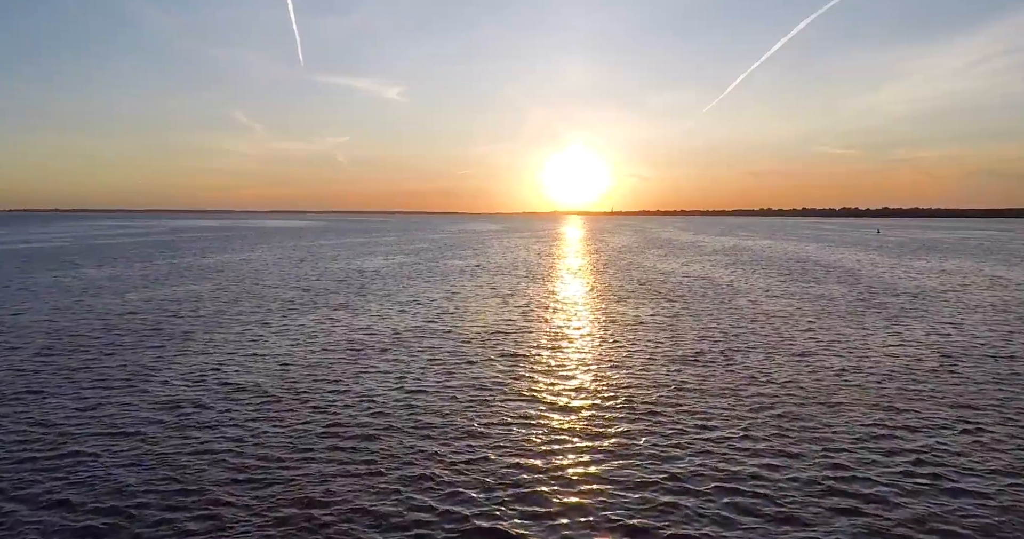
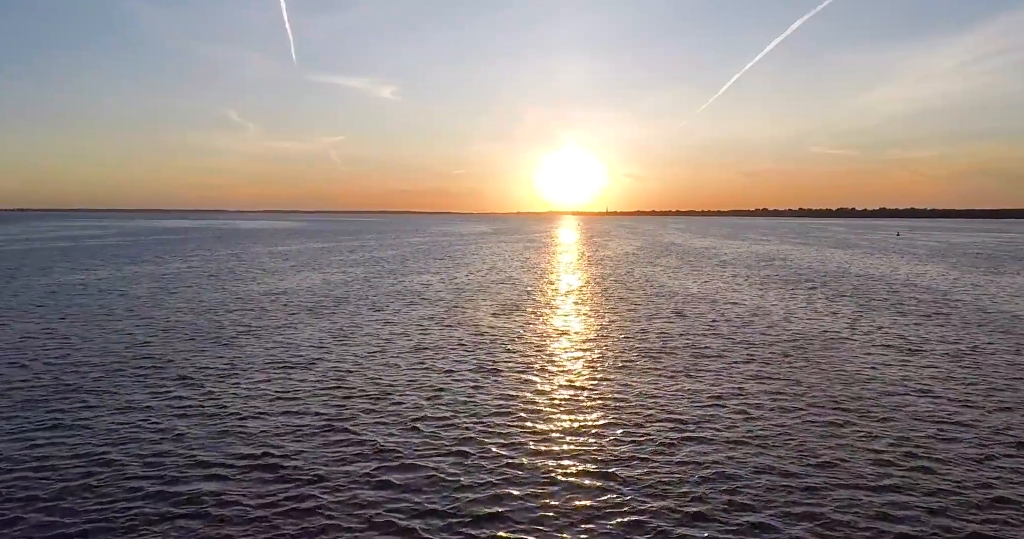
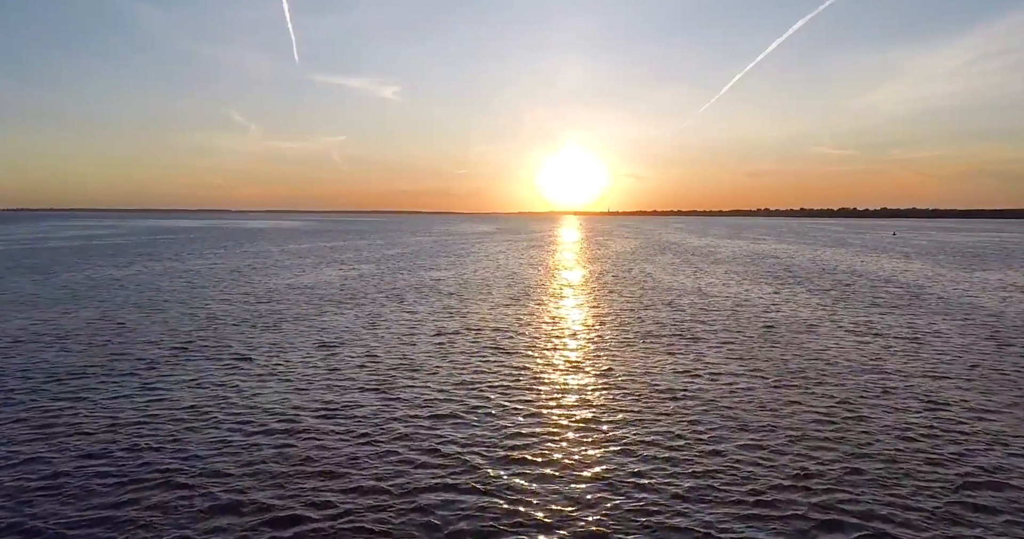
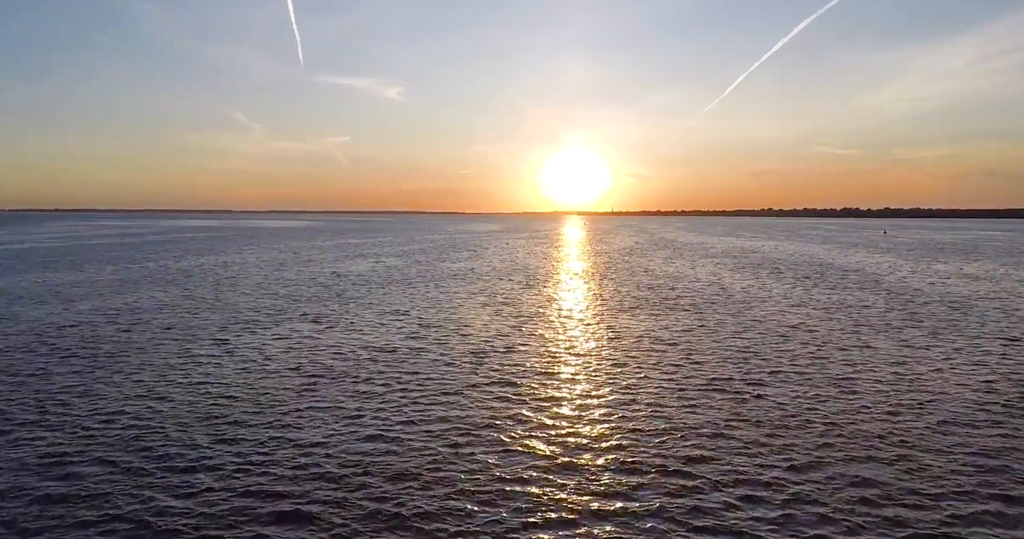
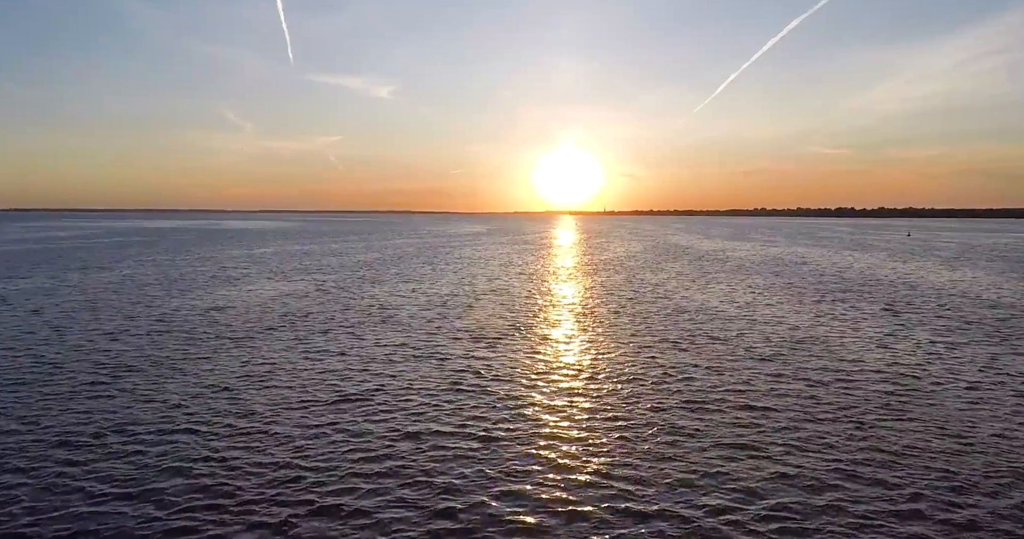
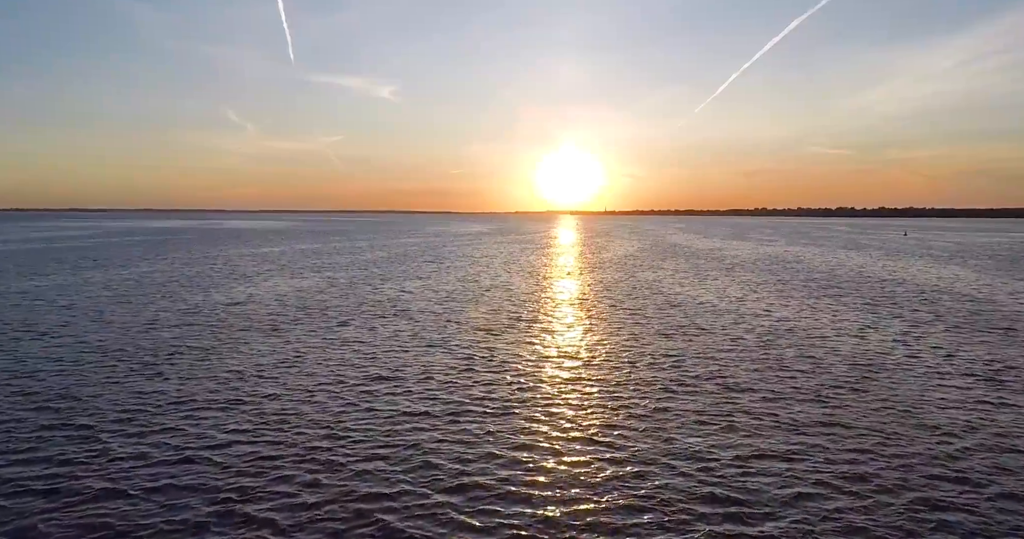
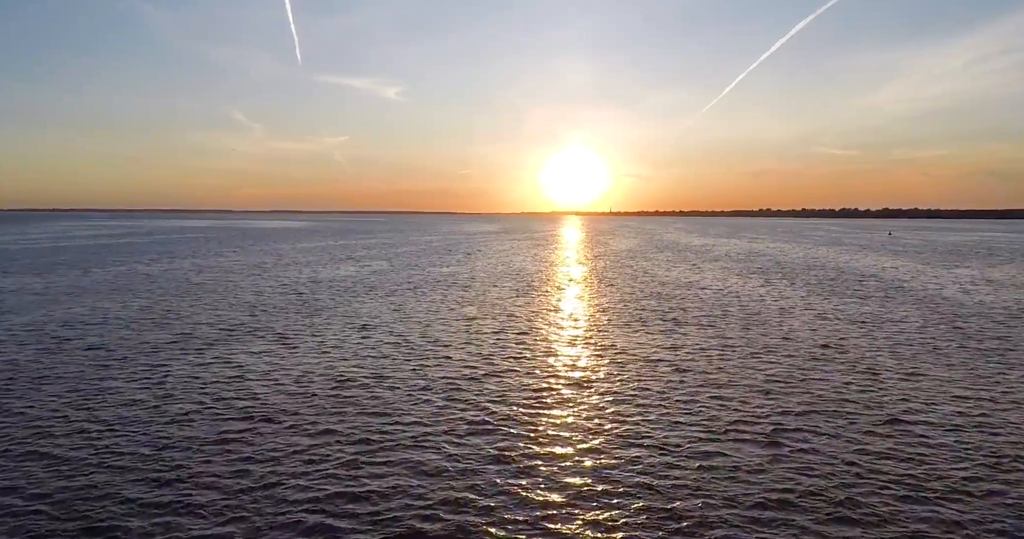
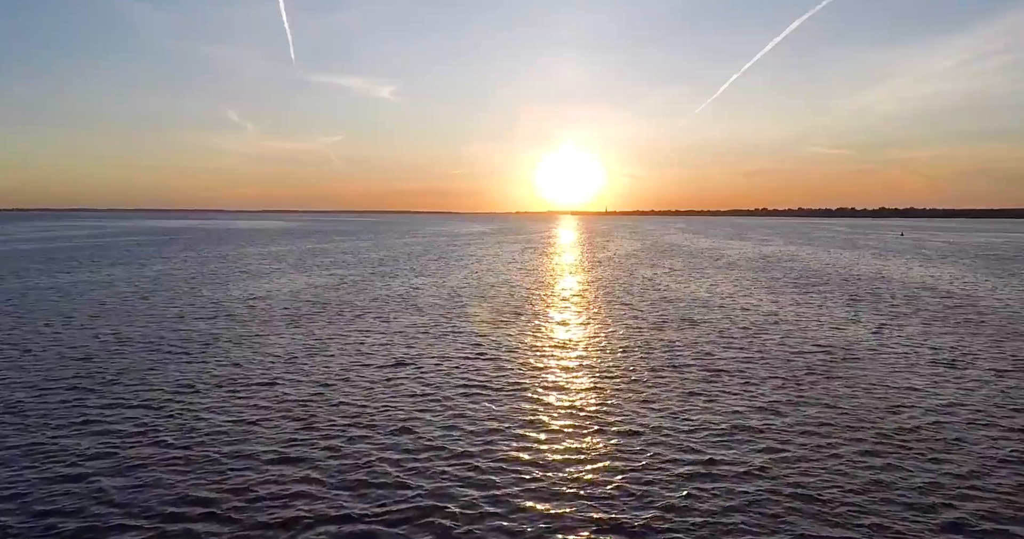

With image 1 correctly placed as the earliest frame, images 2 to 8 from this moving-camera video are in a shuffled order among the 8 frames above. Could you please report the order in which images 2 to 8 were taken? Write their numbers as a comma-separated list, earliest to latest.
4, 7, 3, 2, 8, 6, 5
